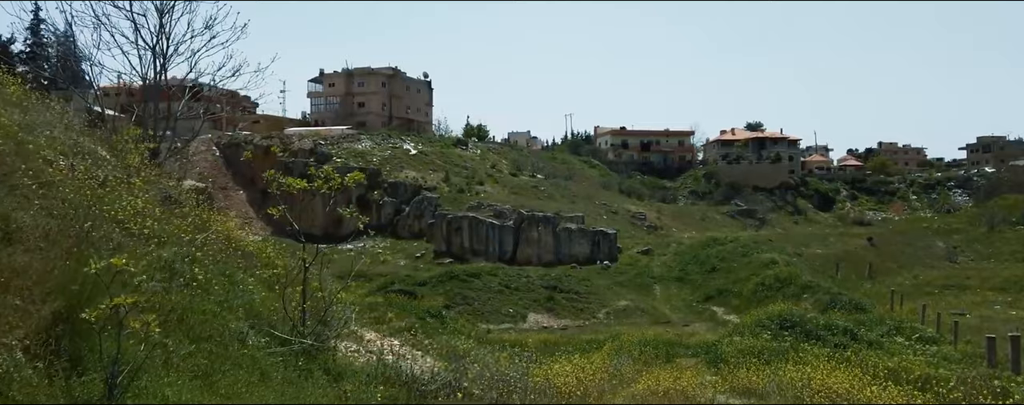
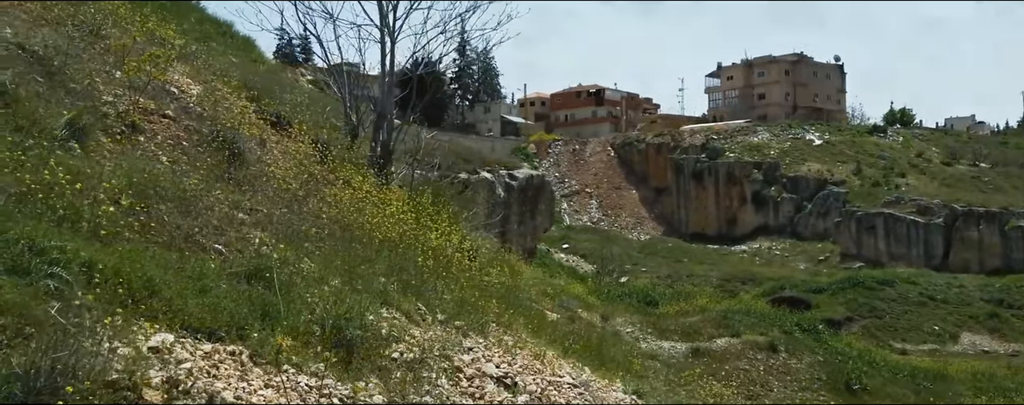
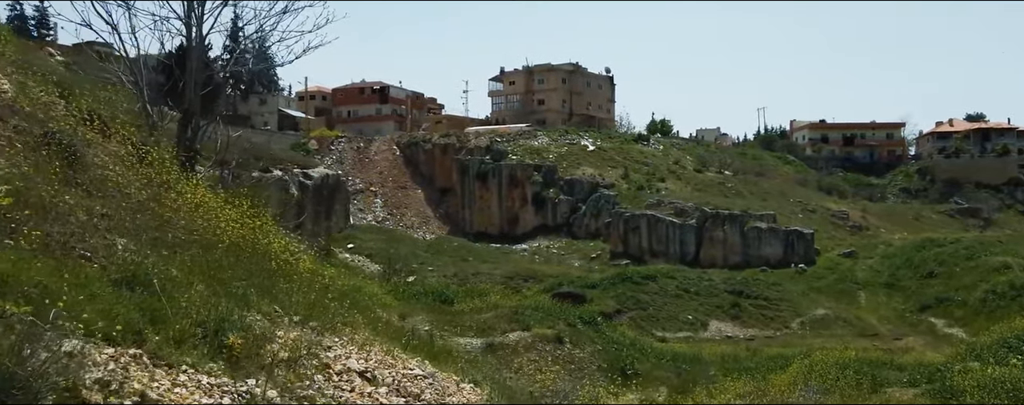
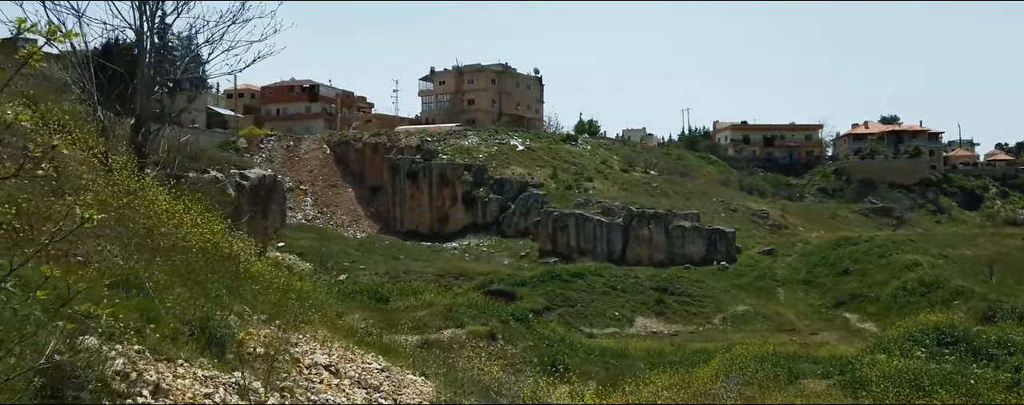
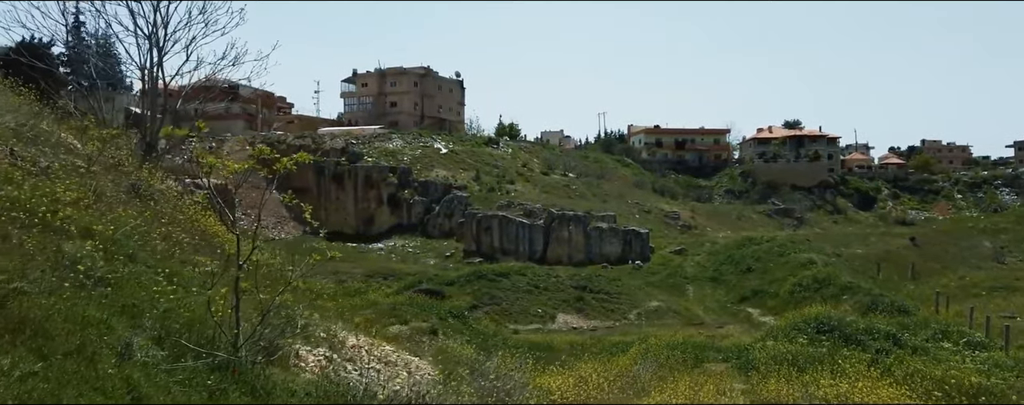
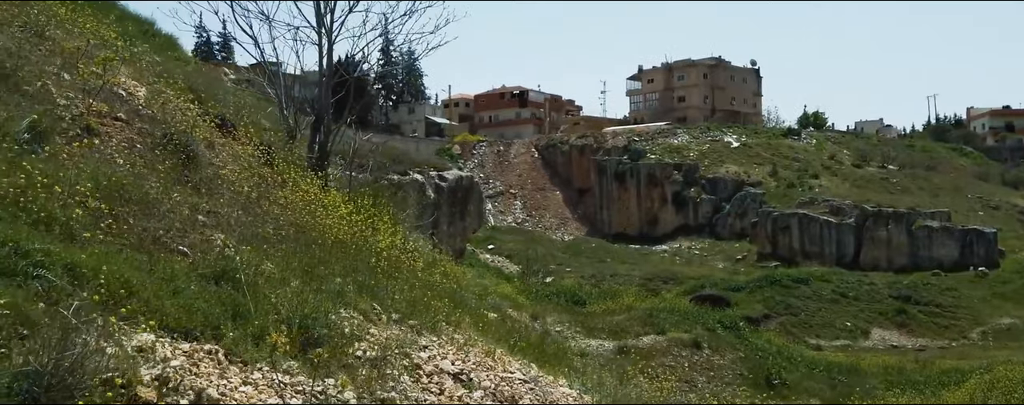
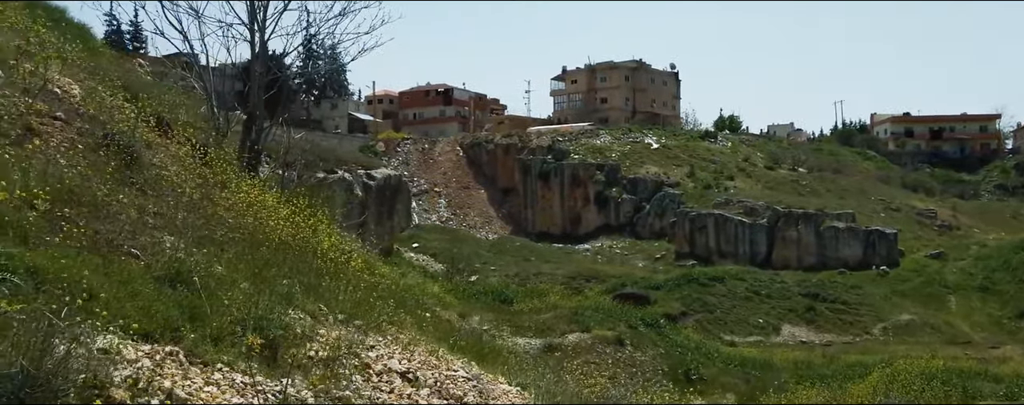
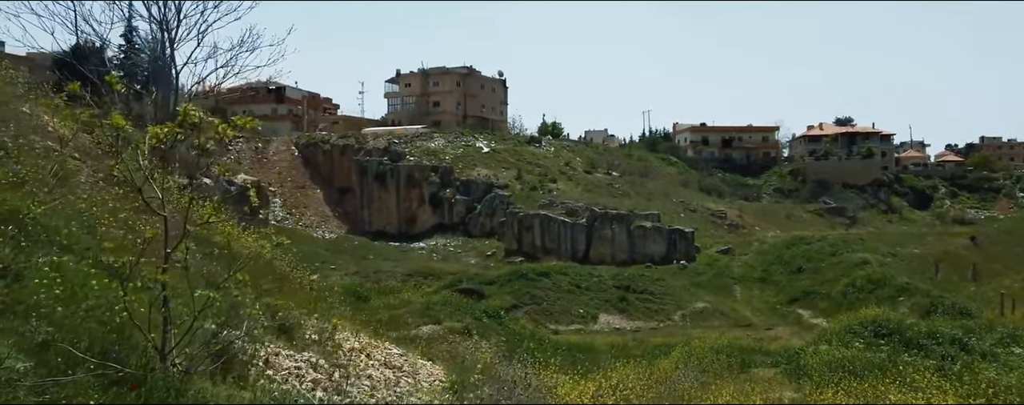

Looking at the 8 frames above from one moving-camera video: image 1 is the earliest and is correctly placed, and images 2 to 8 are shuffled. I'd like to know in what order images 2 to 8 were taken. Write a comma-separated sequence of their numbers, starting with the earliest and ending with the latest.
5, 8, 4, 3, 7, 6, 2
